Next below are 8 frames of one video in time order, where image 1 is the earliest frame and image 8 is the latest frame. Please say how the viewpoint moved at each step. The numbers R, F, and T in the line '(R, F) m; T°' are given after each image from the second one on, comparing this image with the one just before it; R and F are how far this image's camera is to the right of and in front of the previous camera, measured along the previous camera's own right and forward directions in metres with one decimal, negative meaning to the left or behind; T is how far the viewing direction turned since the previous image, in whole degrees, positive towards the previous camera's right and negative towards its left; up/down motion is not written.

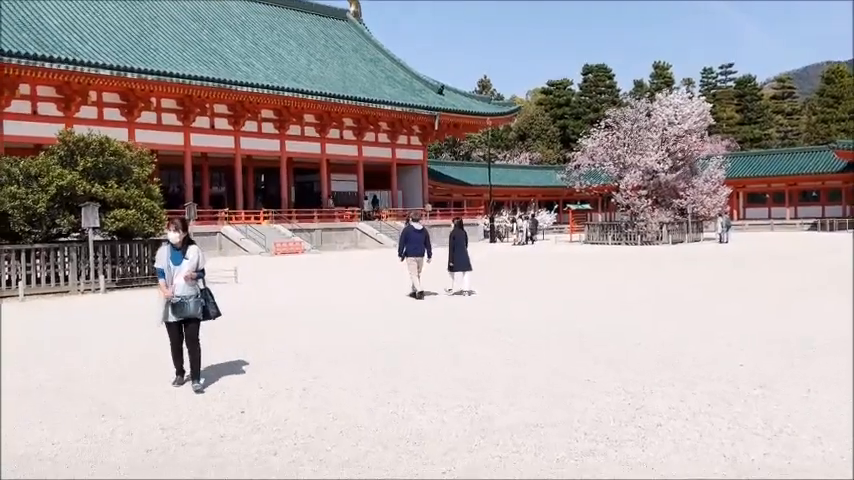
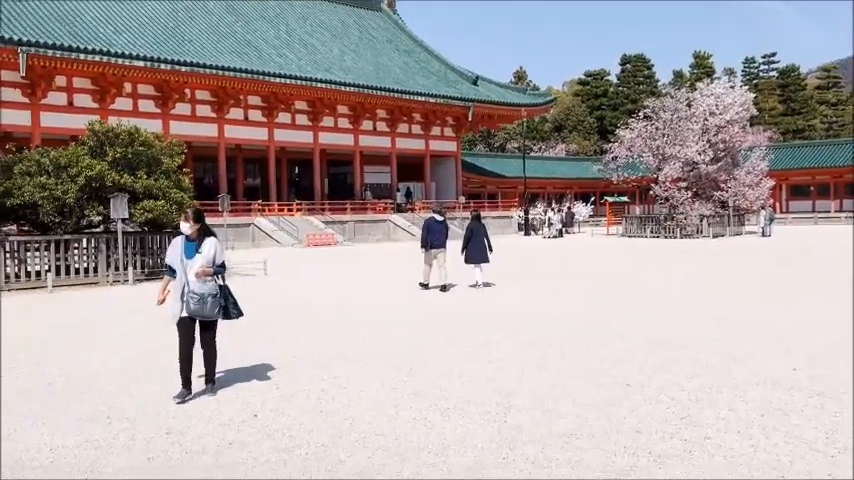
(0.0, +0.3) m; -3°
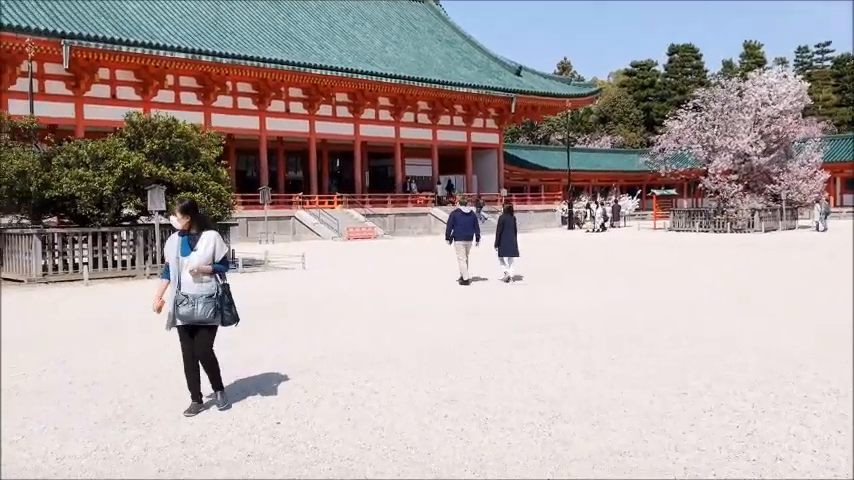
(0.0, +0.3) m; -3°
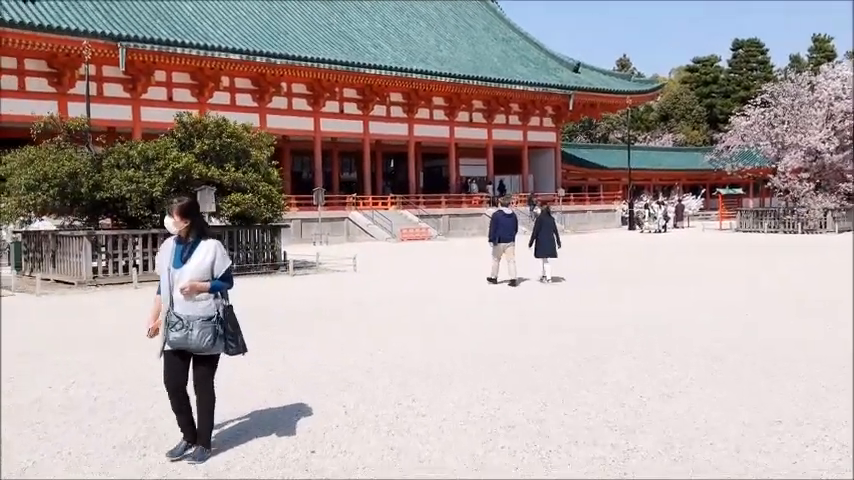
(0.0, +0.4) m; -4°
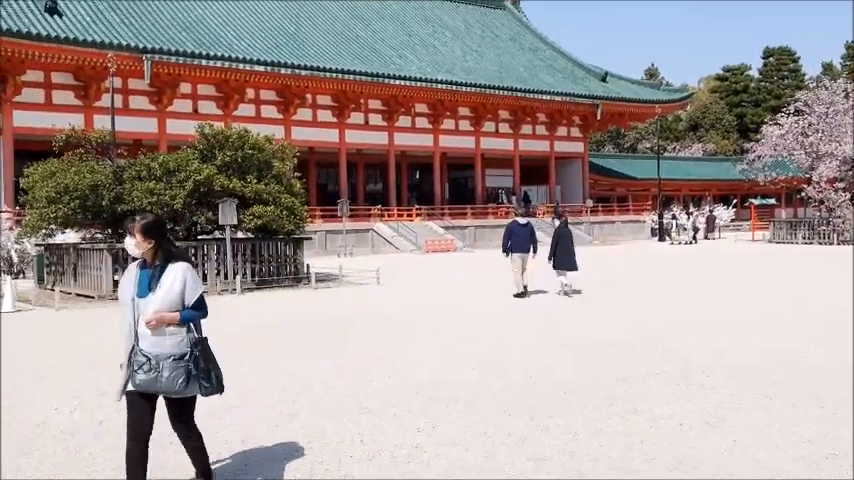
(0.0, +0.2) m; -2°
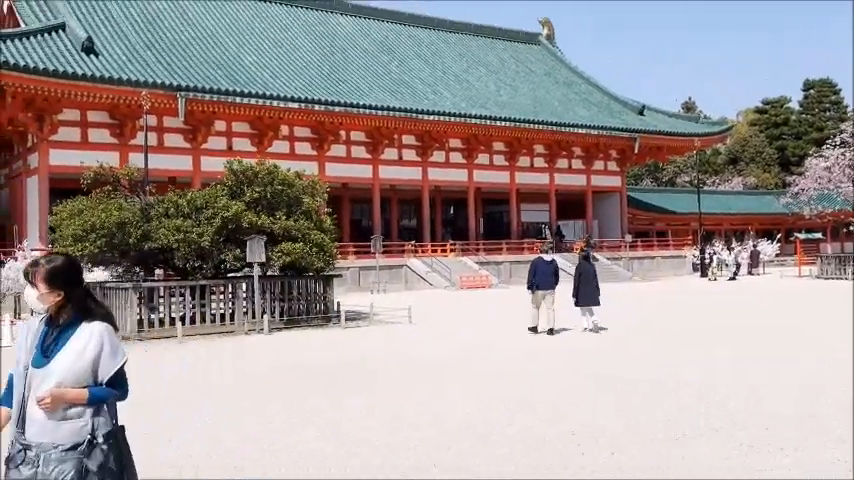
(0.0, +0.4) m; -3°
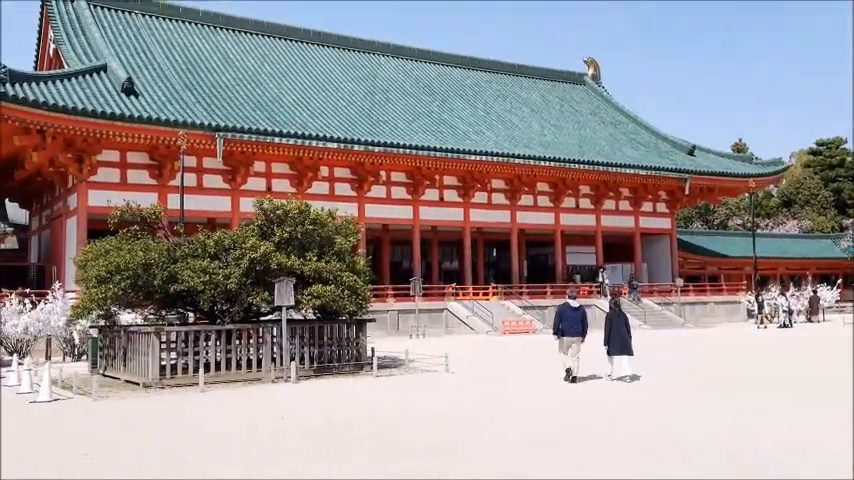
(+0.1, +0.6) m; -3°
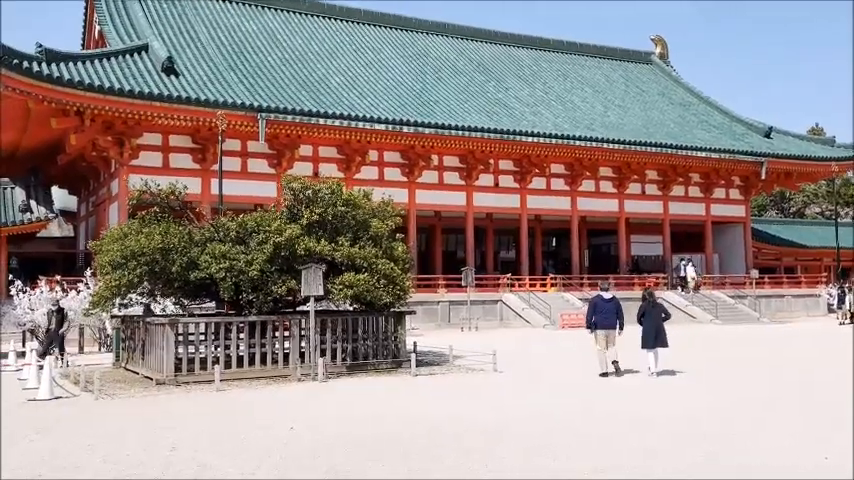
(+0.2, +1.0) m; -5°
